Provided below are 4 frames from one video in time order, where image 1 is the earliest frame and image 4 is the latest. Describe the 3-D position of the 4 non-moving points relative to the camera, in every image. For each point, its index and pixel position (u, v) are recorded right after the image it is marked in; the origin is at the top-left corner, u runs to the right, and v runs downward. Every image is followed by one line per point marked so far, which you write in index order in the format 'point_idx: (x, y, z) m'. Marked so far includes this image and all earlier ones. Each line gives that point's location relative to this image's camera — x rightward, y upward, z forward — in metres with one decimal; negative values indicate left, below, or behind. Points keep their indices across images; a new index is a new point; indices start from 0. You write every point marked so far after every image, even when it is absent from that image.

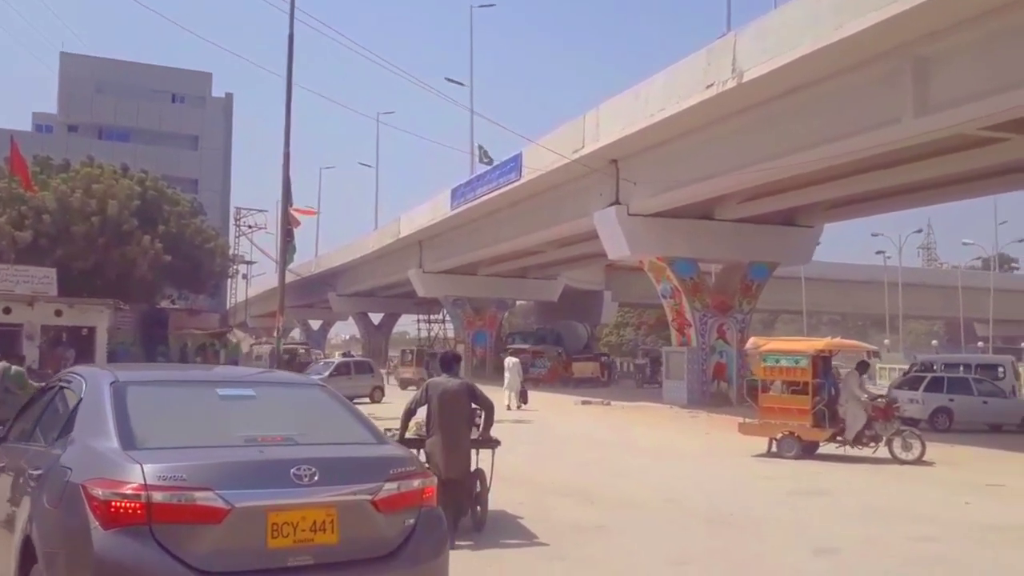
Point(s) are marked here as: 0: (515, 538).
0: (0.0, -2.5, +9.7) m
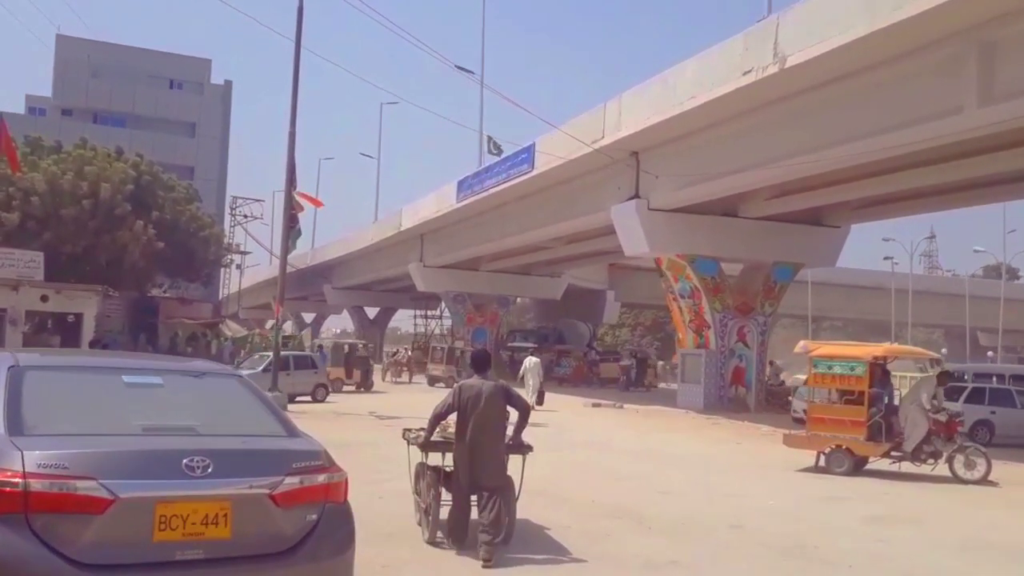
0: (+0.4, -2.4, +8.4) m
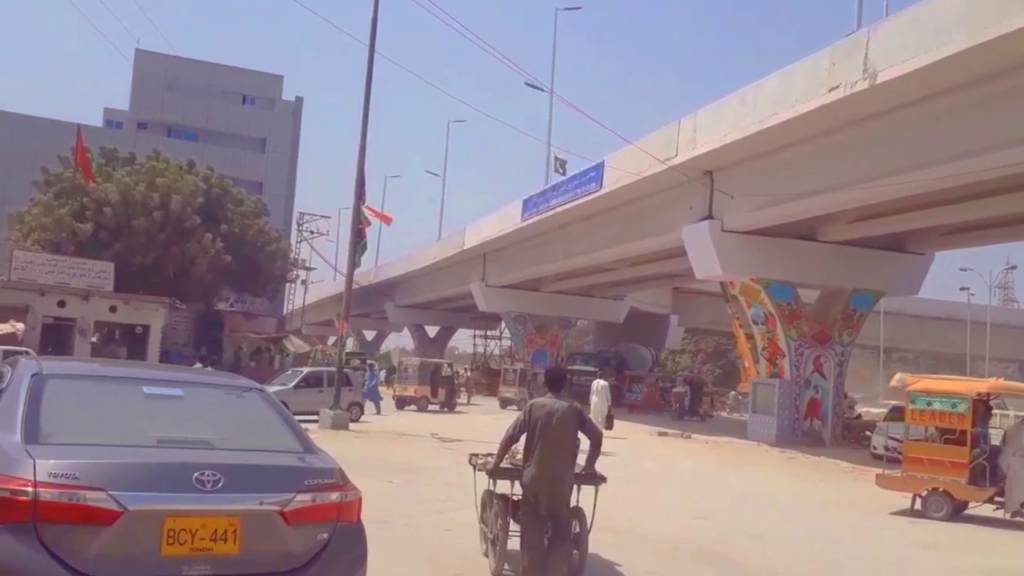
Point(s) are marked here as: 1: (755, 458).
0: (+1.0, -2.5, +7.7) m
1: (+4.7, -3.3, +18.8) m
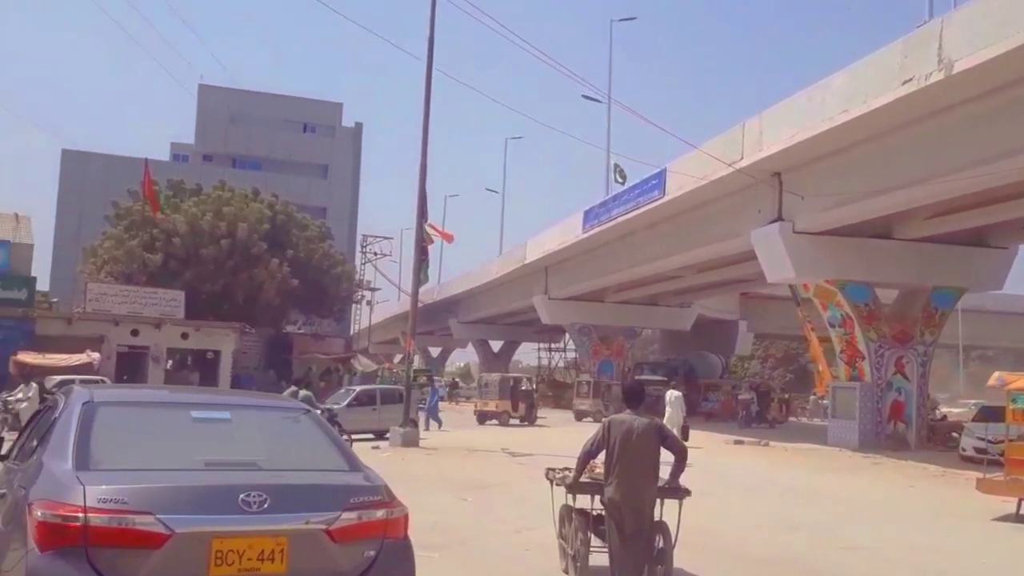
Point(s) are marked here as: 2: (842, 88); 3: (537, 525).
0: (+1.7, -2.6, +7.3) m
1: (+6.1, -3.3, +18.1) m
2: (+6.7, +4.0, +19.7) m
3: (+0.3, -3.0, +12.6) m
